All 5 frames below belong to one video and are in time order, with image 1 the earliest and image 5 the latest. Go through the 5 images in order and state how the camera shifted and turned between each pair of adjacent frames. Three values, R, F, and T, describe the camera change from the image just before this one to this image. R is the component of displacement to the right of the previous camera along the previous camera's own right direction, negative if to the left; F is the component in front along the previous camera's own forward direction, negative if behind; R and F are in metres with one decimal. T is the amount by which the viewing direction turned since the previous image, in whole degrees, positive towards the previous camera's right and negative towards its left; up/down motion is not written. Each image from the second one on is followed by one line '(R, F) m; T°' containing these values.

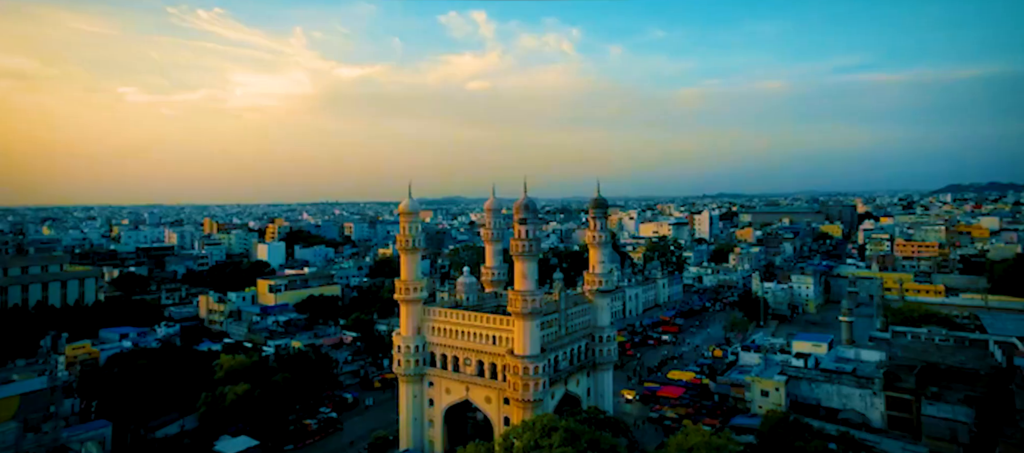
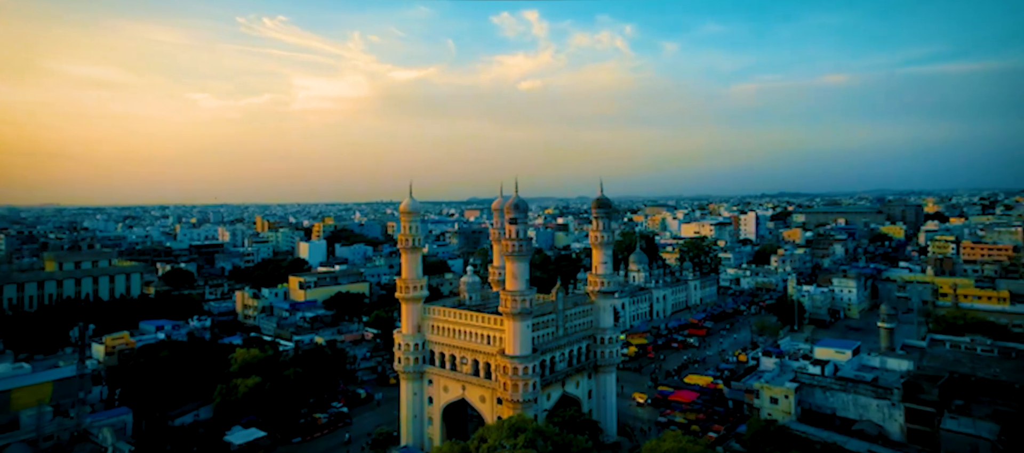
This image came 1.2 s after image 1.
(+2.7, 0.0) m; -6°
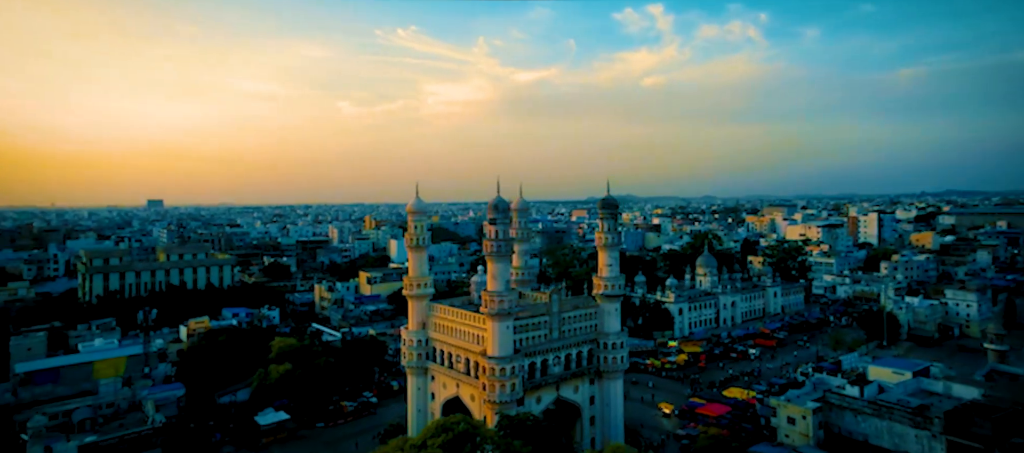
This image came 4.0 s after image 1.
(+6.3, +0.7) m; -14°
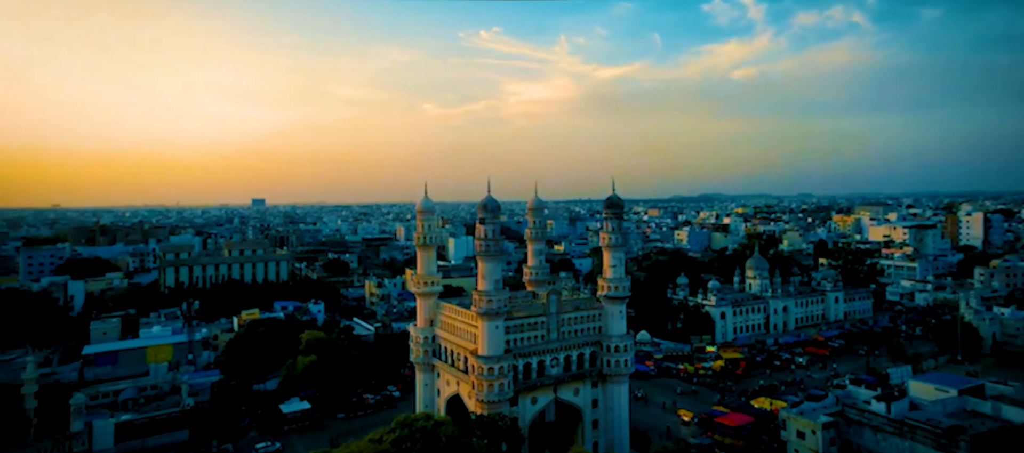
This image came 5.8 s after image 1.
(+4.2, +0.6) m; -9°
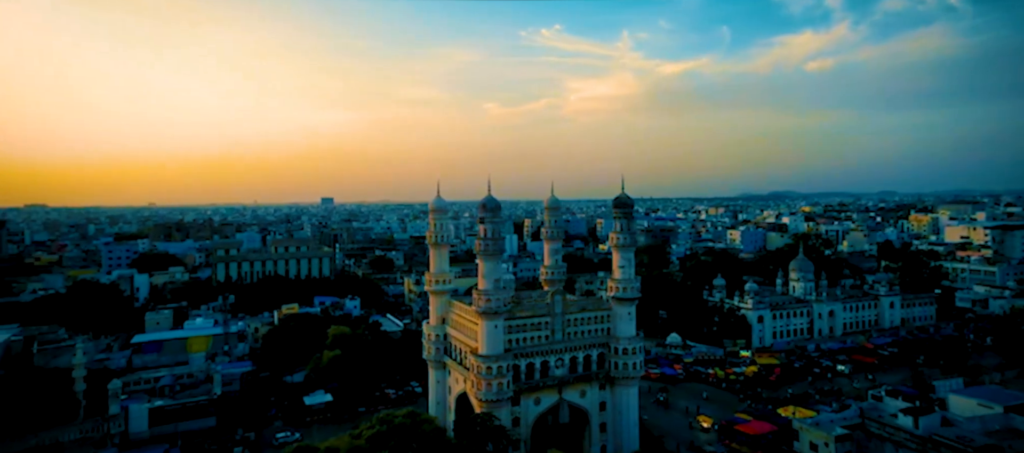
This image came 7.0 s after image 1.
(+2.8, +0.5) m; -7°
